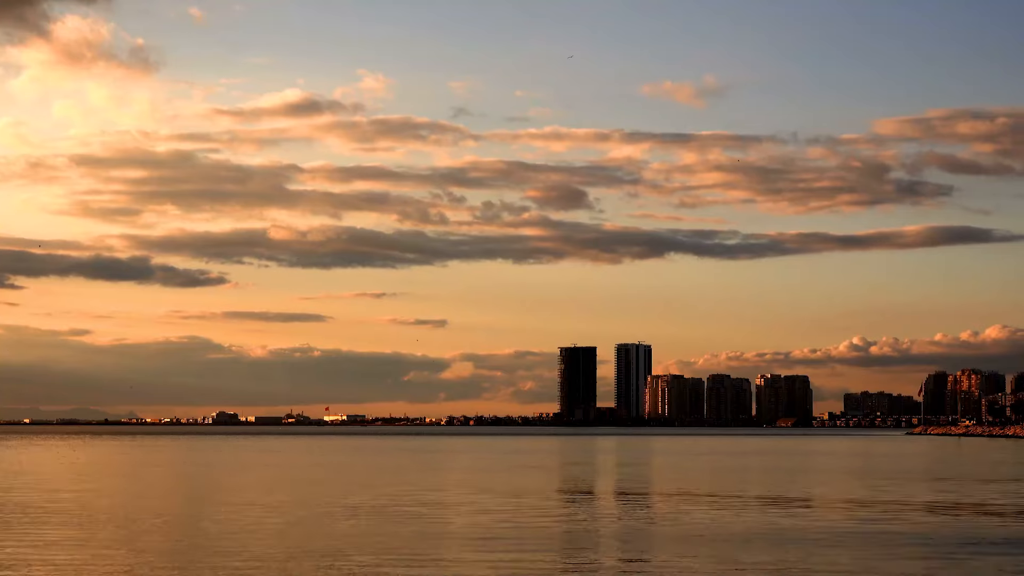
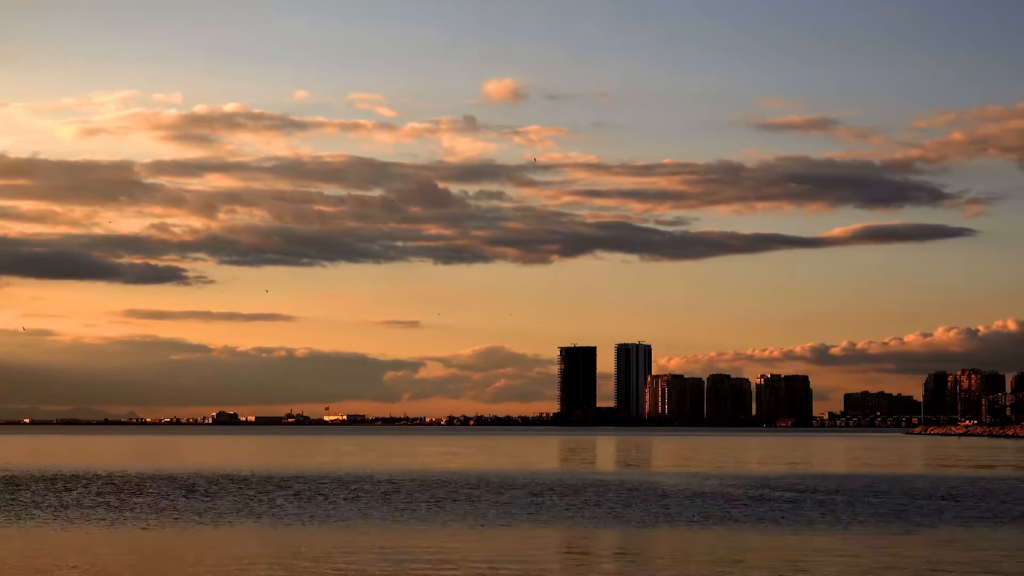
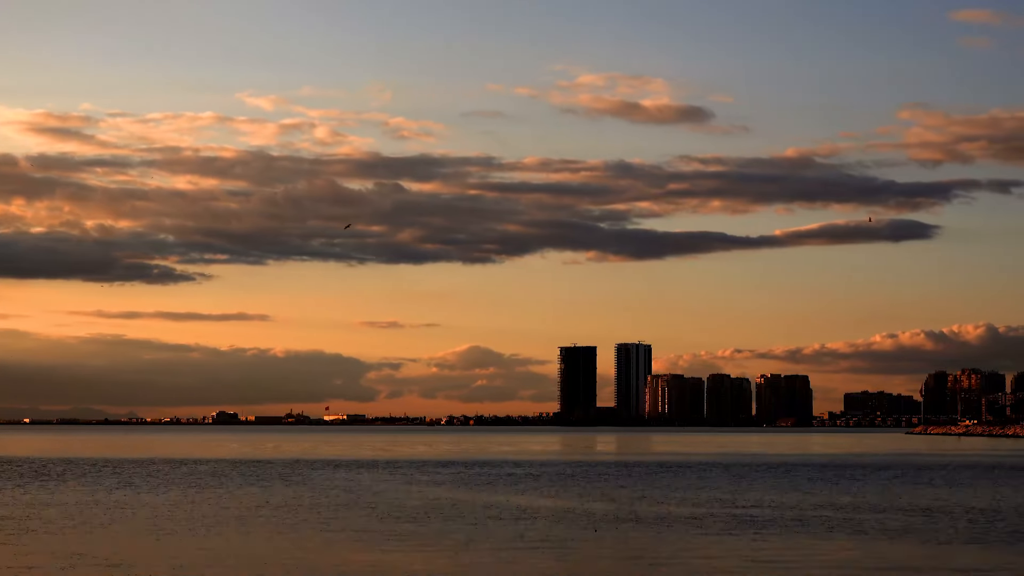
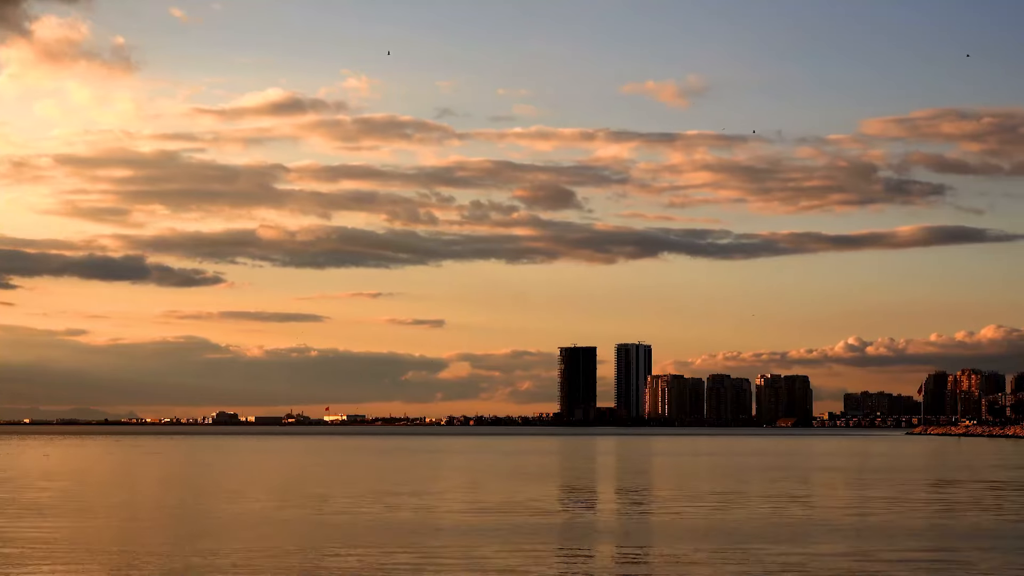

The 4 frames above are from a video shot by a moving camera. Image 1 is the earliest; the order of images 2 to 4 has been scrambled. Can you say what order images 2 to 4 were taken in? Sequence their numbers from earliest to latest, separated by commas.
4, 2, 3
